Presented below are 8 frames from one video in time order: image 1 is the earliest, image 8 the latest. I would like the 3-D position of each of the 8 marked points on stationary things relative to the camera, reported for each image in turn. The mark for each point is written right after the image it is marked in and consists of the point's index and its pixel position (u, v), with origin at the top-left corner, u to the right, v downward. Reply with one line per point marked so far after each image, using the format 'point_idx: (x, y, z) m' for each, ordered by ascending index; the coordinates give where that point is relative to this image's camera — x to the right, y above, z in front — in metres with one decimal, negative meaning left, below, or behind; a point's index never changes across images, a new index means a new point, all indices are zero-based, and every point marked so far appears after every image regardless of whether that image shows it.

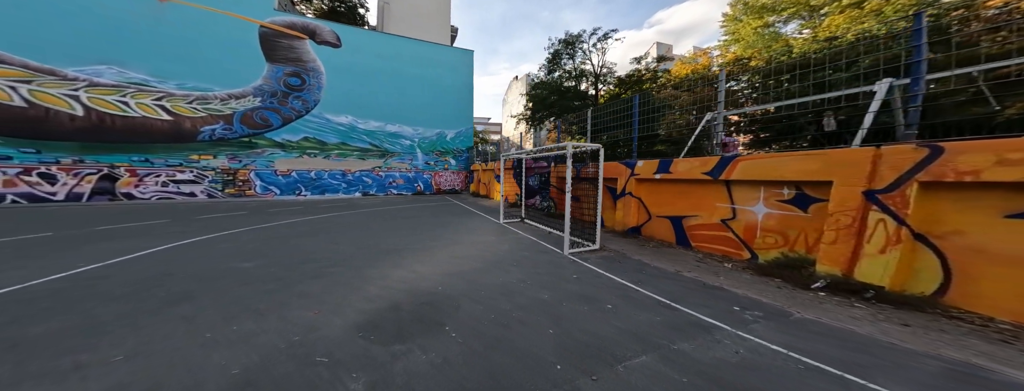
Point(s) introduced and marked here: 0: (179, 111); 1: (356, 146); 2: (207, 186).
0: (-15.7, +4.3, +11.9) m
1: (-9.9, +3.3, +15.6) m
2: (-15.1, +0.3, +12.4) m
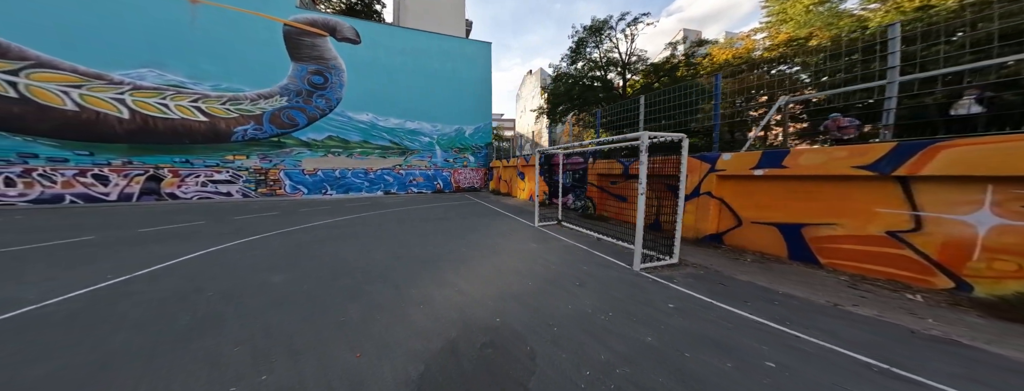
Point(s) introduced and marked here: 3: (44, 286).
0: (-14.7, +4.4, +12.5) m
1: (-8.7, +3.4, +15.9) m
2: (-14.1, +0.4, +13.1) m
3: (-3.5, -0.7, +1.8) m
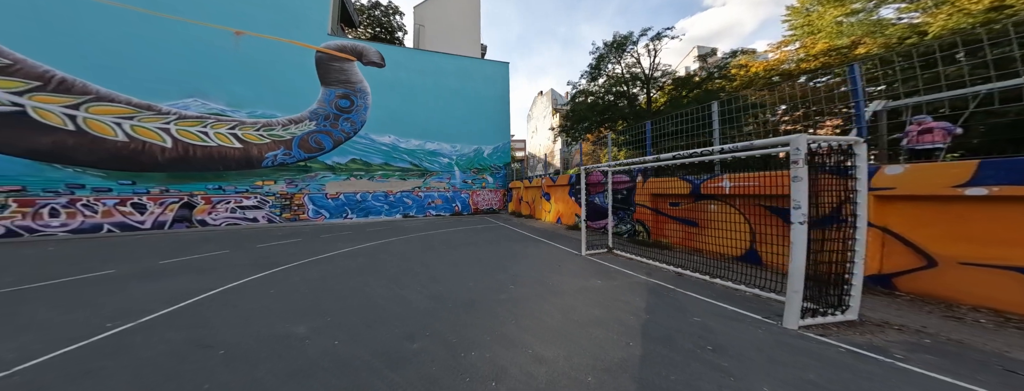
0: (-13.8, +3.1, +13.2) m
1: (-7.6, +1.9, +16.2) m
2: (-13.1, -0.9, +13.4) m
3: (-3.1, -0.9, +1.6) m
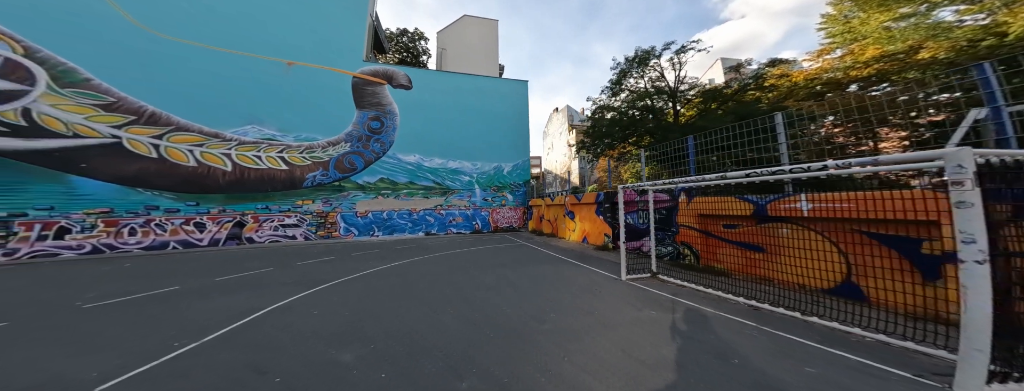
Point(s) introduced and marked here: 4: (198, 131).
0: (-12.6, +2.0, +14.4) m
1: (-6.2, +0.7, +16.8) m
2: (-11.9, -1.9, +14.2) m
3: (-2.8, -1.1, +1.7) m
4: (-16.3, +3.3, +13.0) m
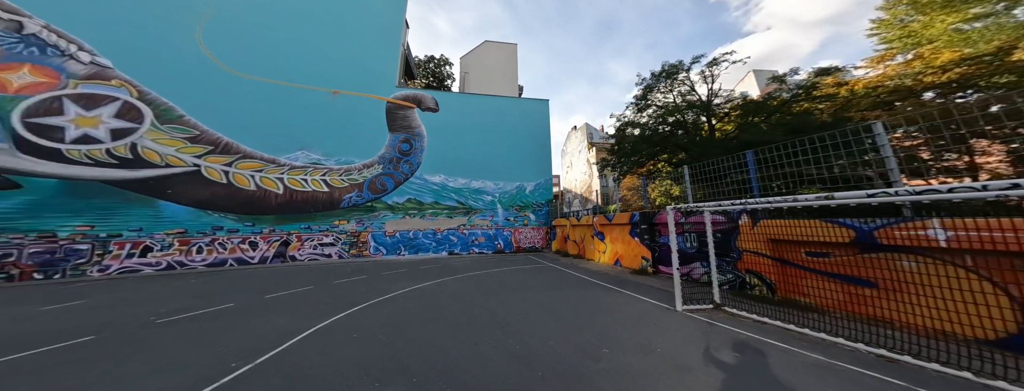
0: (-11.0, +0.8, +15.4) m
1: (-4.4, -0.7, +17.2) m
2: (-10.4, -3.2, +14.9) m
3: (-2.4, -1.2, +1.8) m
4: (-14.9, +2.1, +14.5) m
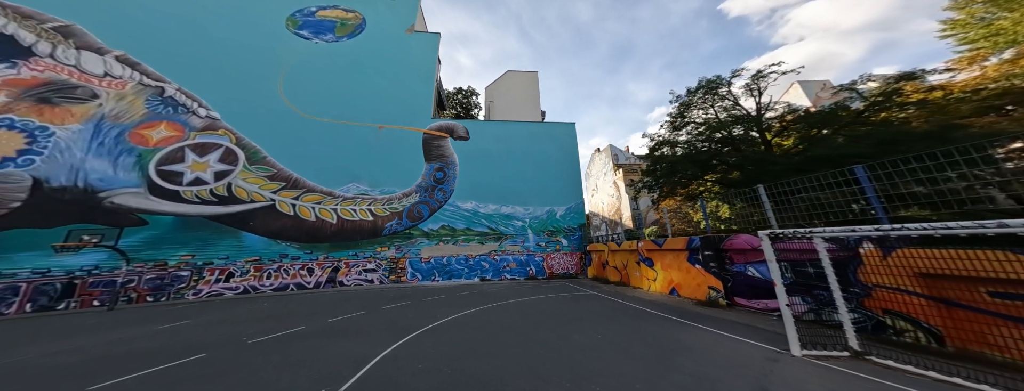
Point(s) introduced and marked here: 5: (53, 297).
0: (-8.7, -1.1, +16.5) m
1: (-1.9, -2.5, +17.4) m
2: (-8.0, -5.0, +15.6) m
3: (-1.6, -1.5, +1.9) m
4: (-12.6, +0.2, +16.1) m
5: (-27.9, -6.3, +15.3) m
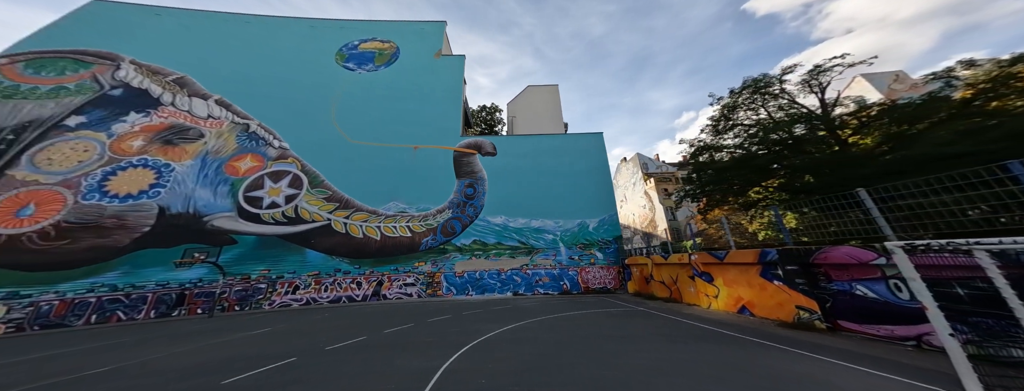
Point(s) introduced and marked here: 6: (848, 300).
0: (-5.9, -2.3, +17.4) m
1: (+1.0, -3.5, +17.4) m
2: (-5.2, -6.1, +16.1) m
3: (-0.4, -1.7, +2.0) m
4: (-9.9, -1.1, +17.5) m
5: (-25.0, -8.0, +17.9) m
6: (+8.8, -2.7, +6.6) m
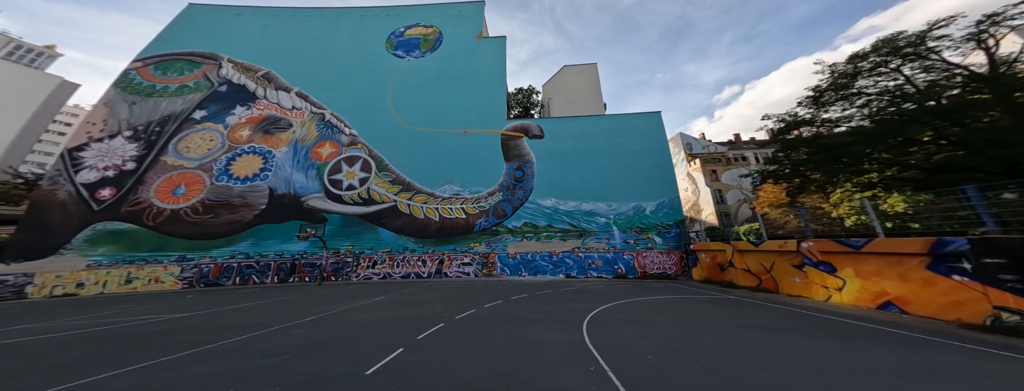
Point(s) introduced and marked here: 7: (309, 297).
0: (-0.5, -1.0, +17.8) m
1: (+6.3, -2.3, +17.1) m
2: (0.0, -4.9, +16.7) m
3: (+3.1, -1.4, +1.9) m
4: (-4.4, +0.2, +18.4) m
5: (-19.4, -6.6, +21.0) m
6: (+12.8, -2.3, +5.4) m
7: (-11.5, -5.6, +14.0) m
